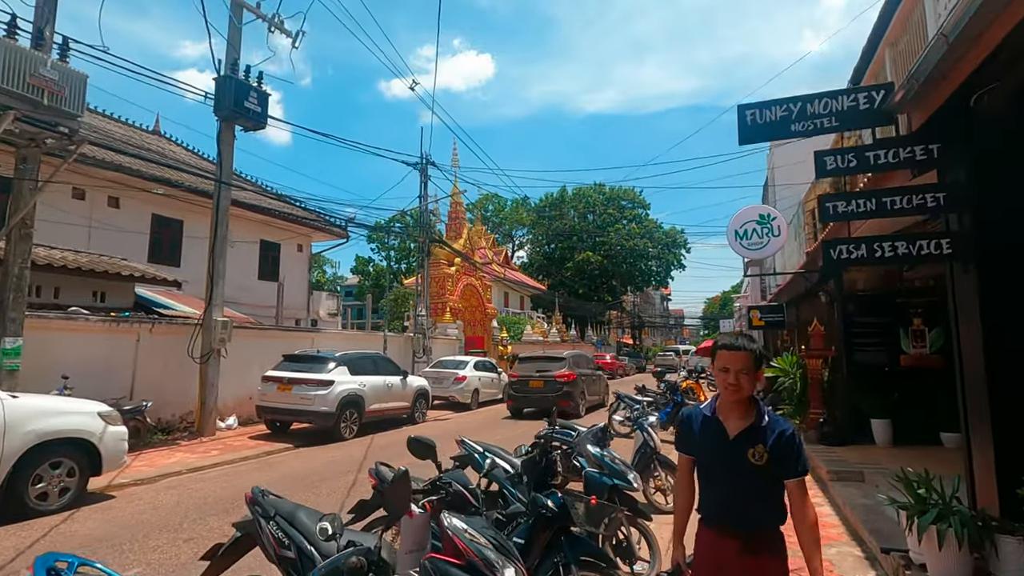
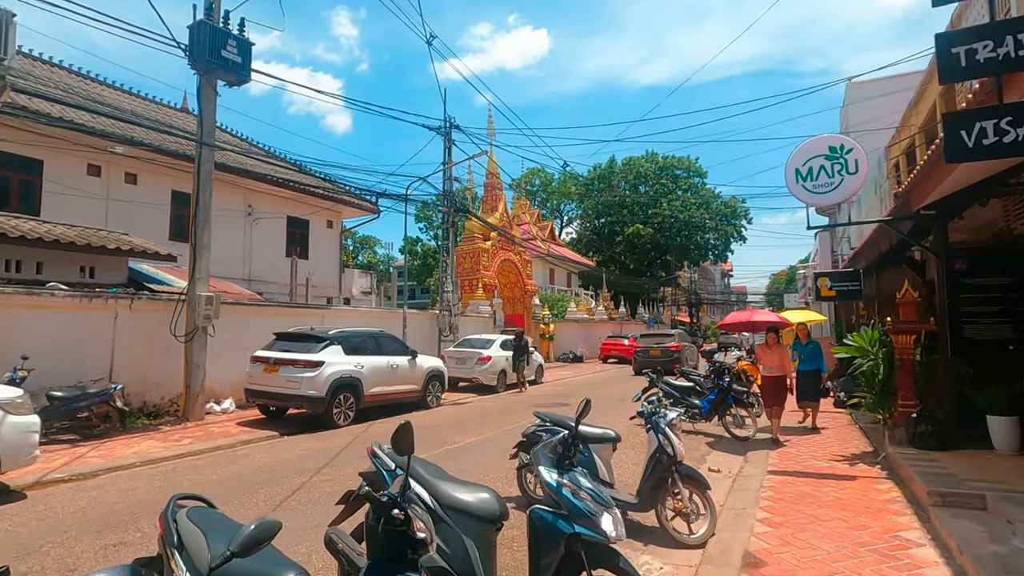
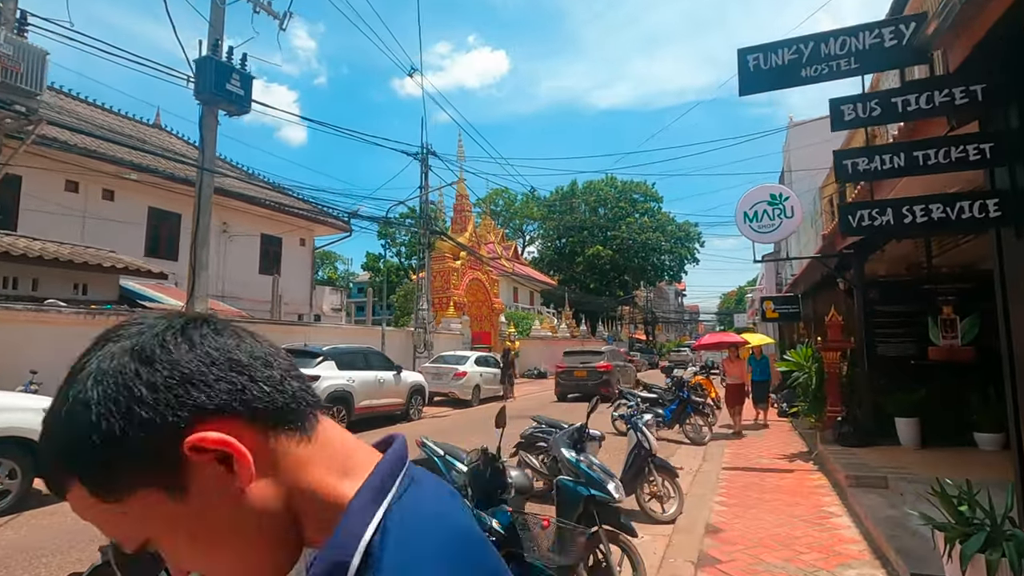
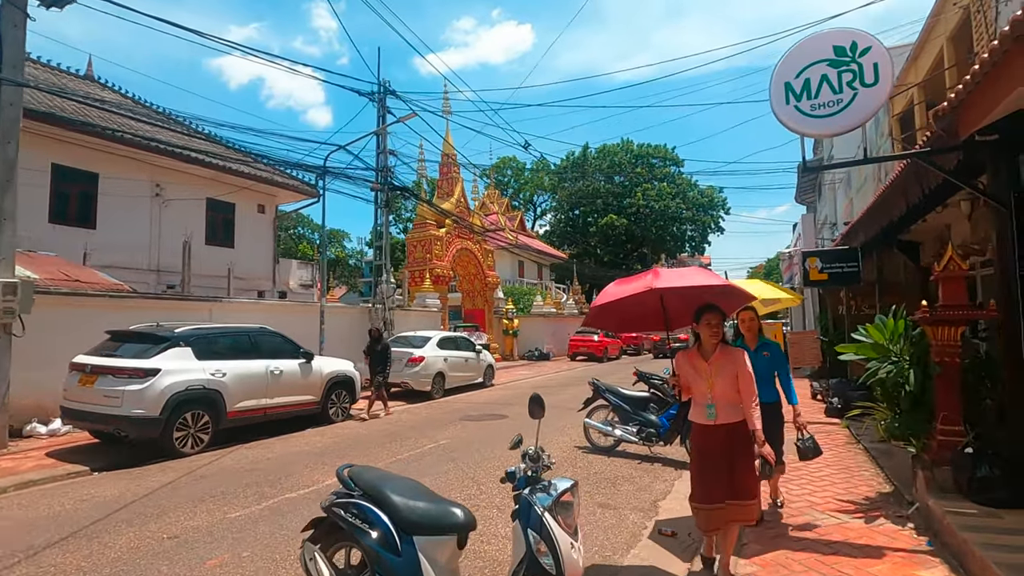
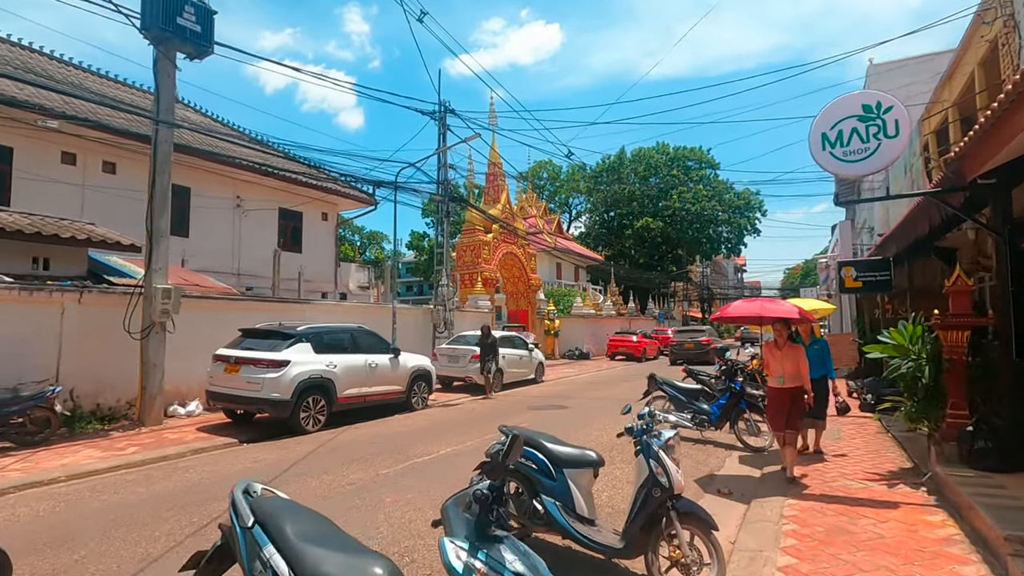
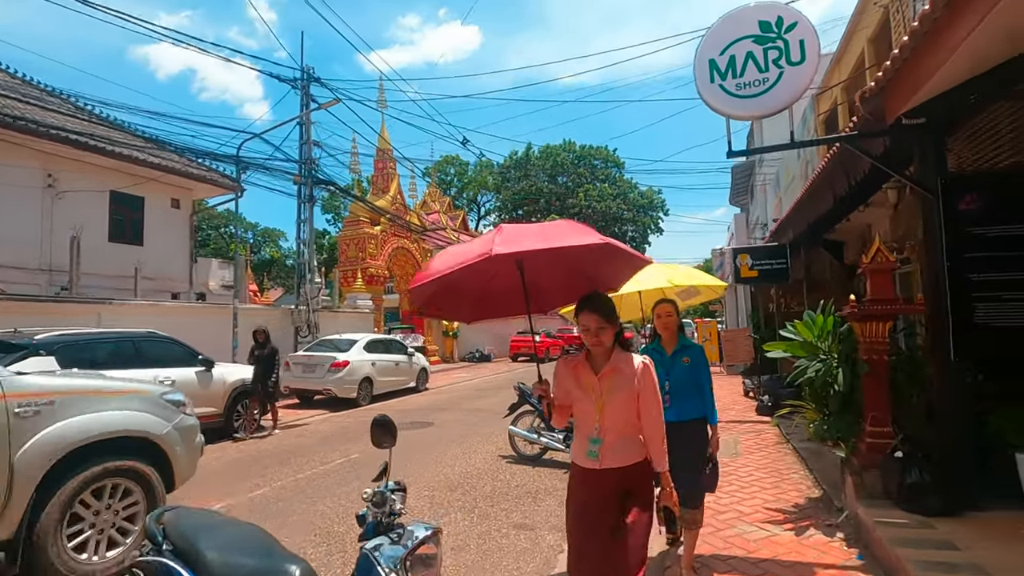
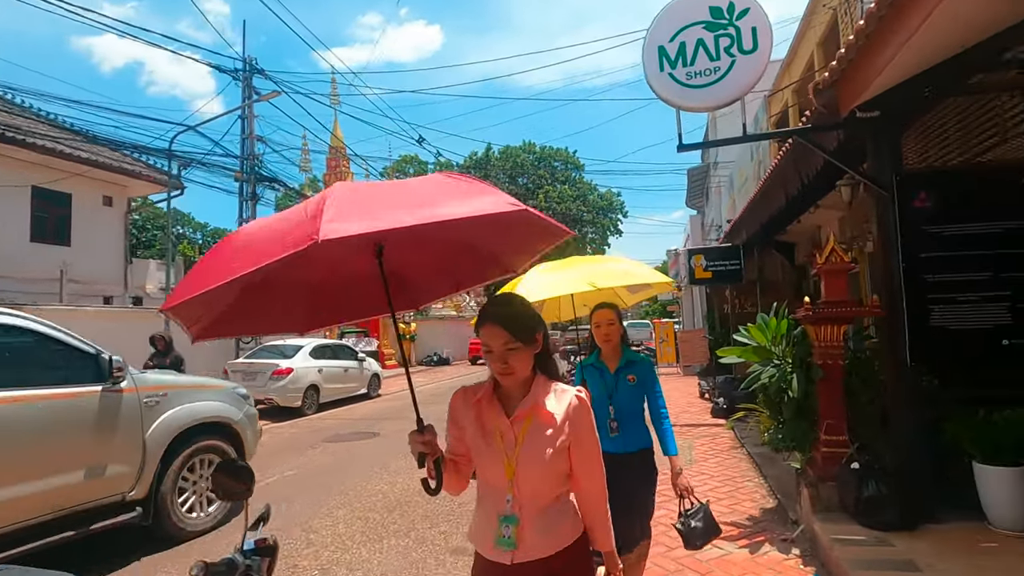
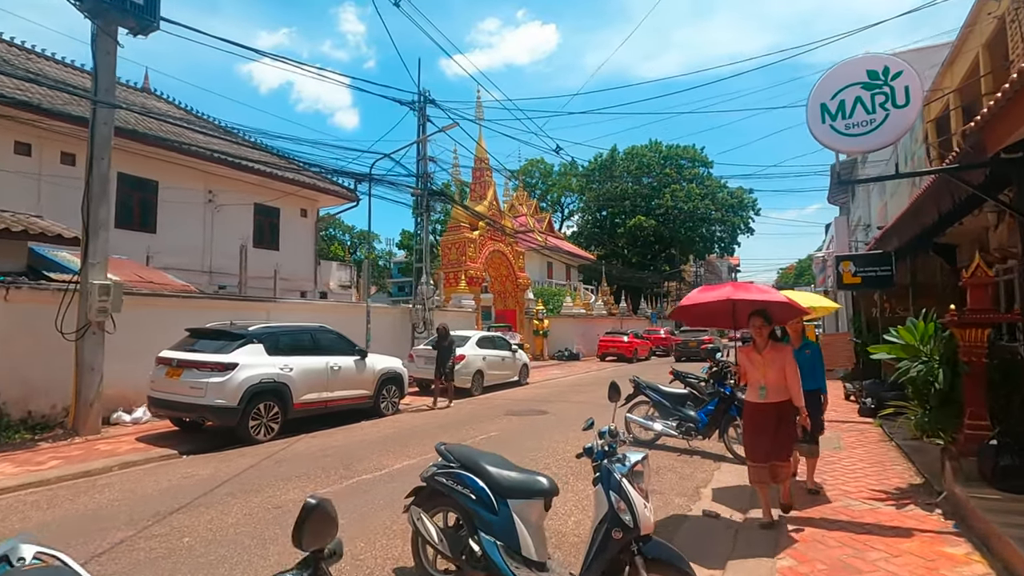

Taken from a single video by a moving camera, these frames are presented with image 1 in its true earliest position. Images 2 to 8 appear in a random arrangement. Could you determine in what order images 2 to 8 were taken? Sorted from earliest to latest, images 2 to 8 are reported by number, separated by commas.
3, 2, 5, 8, 4, 6, 7
